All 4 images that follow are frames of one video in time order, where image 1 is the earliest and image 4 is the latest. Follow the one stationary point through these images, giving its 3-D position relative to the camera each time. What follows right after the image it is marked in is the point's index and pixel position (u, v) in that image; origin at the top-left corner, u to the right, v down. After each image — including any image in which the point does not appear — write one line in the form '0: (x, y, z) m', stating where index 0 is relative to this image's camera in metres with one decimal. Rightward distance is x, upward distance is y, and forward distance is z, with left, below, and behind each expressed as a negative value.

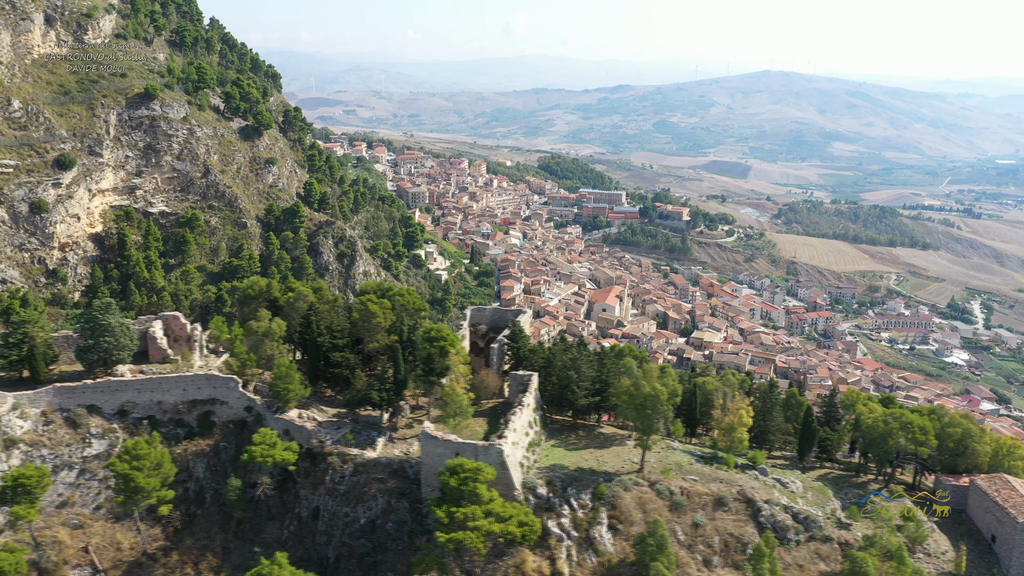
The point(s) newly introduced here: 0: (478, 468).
0: (-0.8, -4.2, +19.1) m
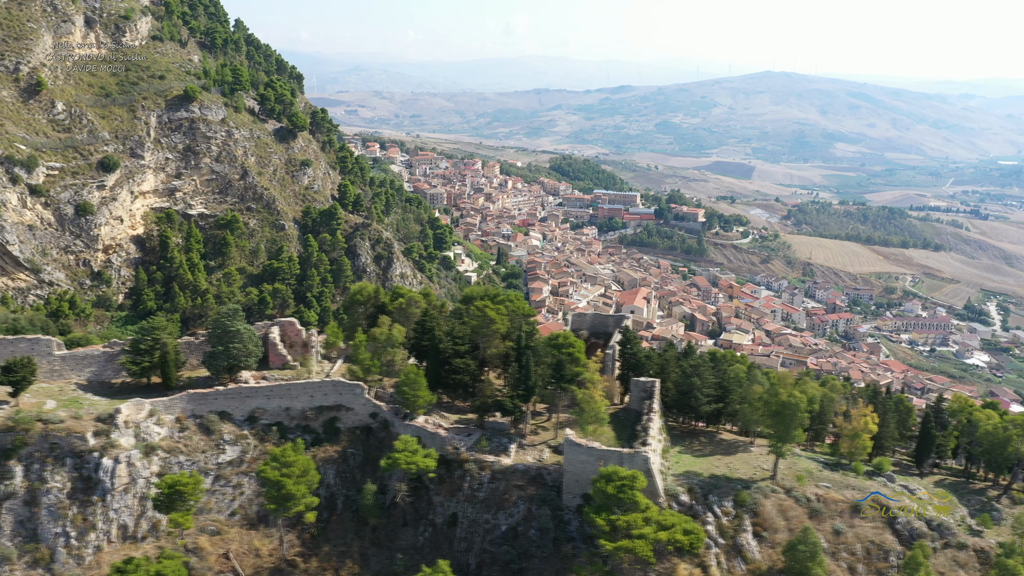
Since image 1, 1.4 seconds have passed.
0: (+2.9, -4.4, +19.1) m
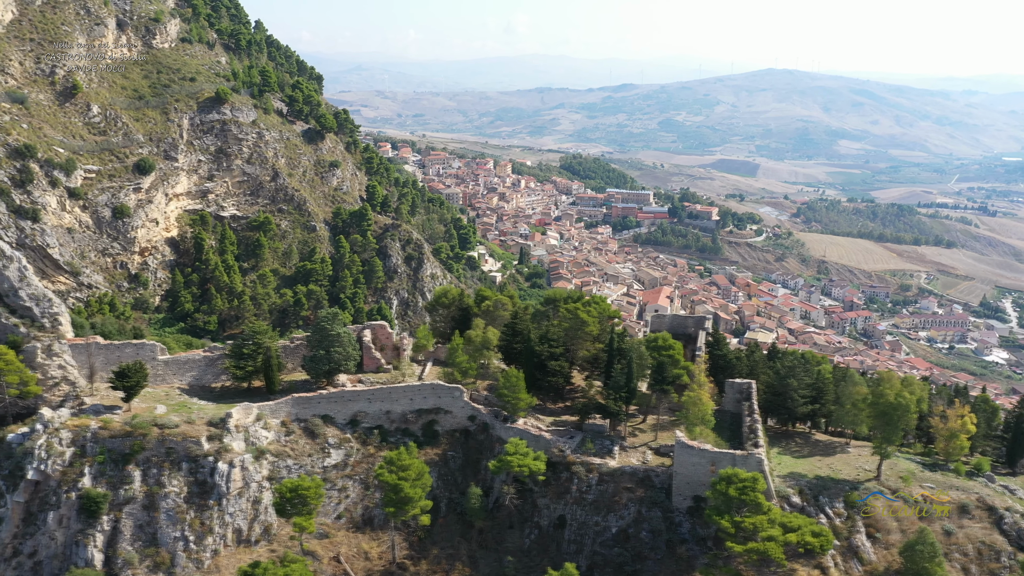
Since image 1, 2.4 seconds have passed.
0: (+5.7, -4.5, +19.2) m
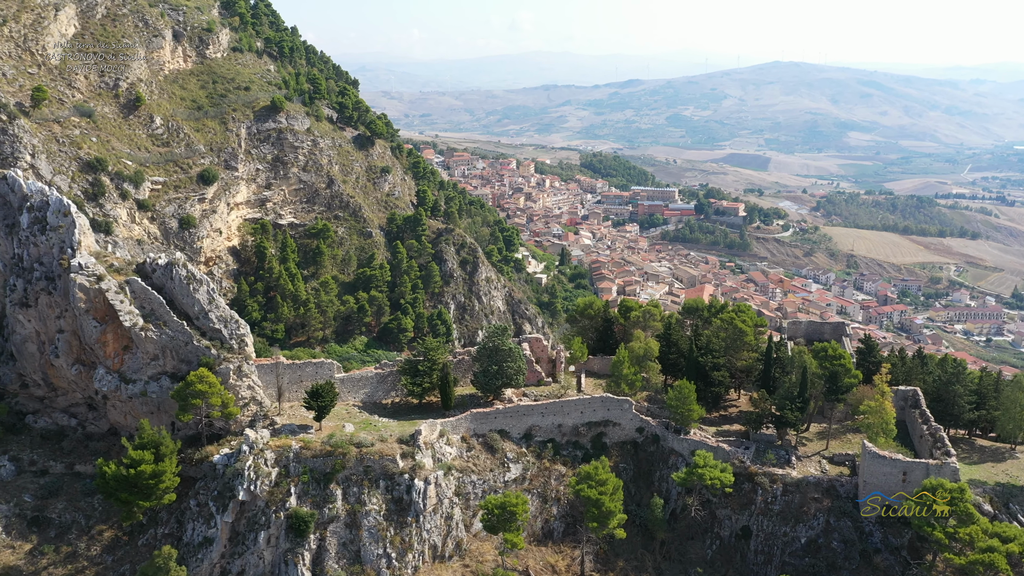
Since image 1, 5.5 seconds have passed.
0: (+10.7, -4.7, +19.3) m
